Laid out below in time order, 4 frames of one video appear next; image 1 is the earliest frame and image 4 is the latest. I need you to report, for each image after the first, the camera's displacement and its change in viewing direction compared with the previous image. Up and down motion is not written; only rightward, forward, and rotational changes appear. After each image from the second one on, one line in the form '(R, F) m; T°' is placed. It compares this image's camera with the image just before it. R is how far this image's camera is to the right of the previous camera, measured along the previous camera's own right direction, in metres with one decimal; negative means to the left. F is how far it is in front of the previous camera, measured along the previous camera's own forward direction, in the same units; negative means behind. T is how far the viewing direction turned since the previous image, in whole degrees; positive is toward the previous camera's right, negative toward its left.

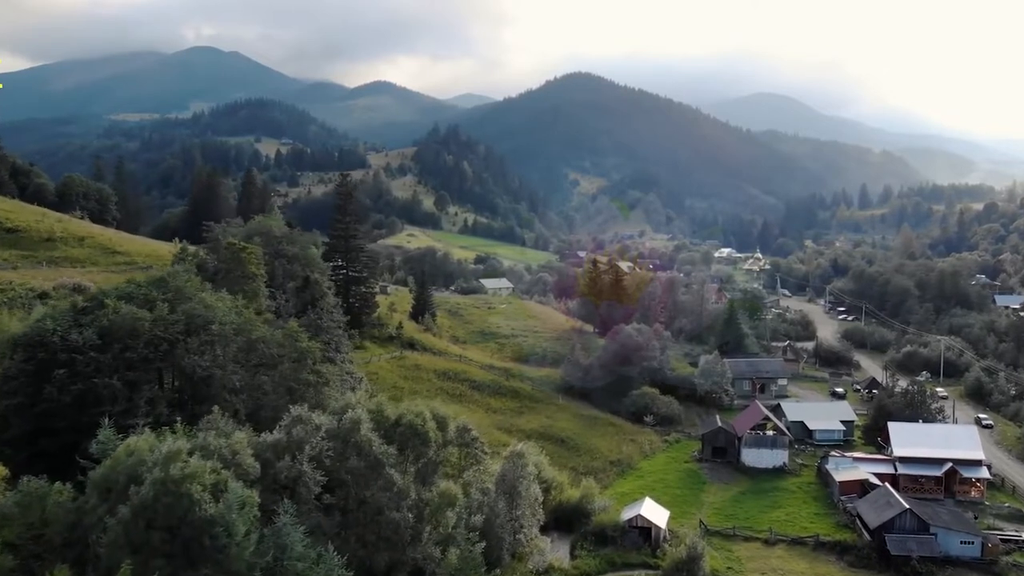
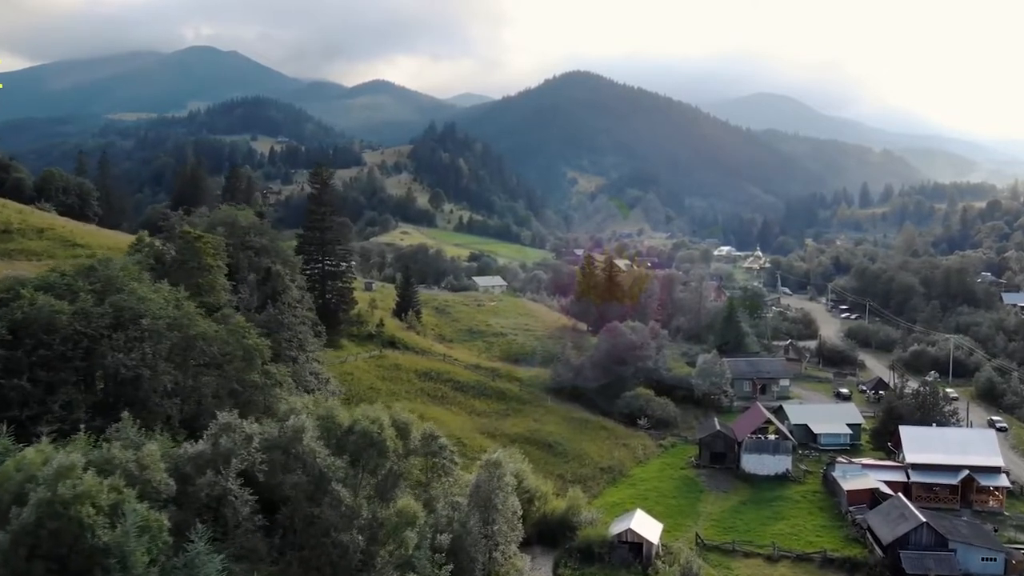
(+1.3, +4.0) m; 0°
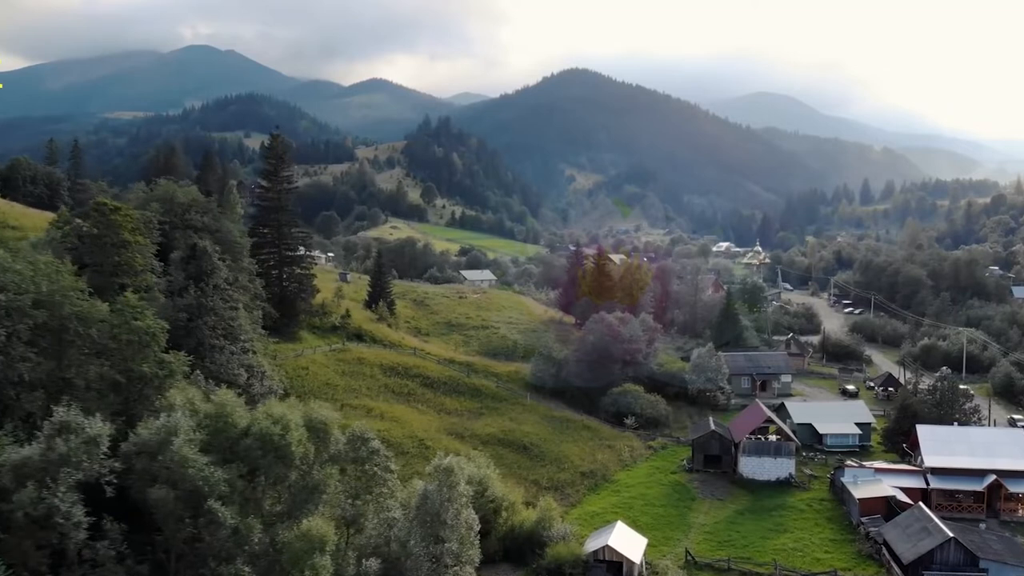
(+2.0, +5.8) m; 0°
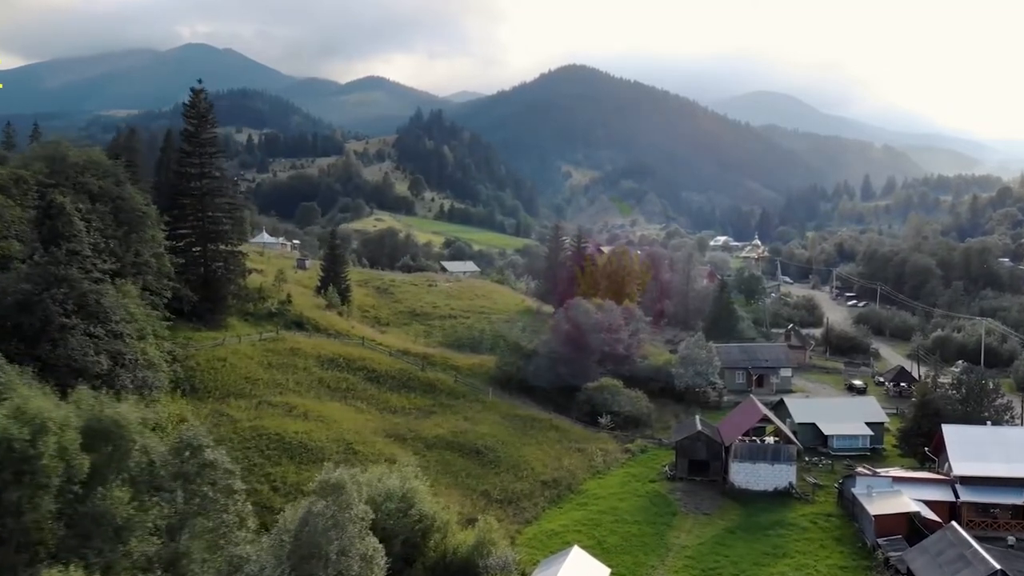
(+3.0, +7.7) m; 0°
